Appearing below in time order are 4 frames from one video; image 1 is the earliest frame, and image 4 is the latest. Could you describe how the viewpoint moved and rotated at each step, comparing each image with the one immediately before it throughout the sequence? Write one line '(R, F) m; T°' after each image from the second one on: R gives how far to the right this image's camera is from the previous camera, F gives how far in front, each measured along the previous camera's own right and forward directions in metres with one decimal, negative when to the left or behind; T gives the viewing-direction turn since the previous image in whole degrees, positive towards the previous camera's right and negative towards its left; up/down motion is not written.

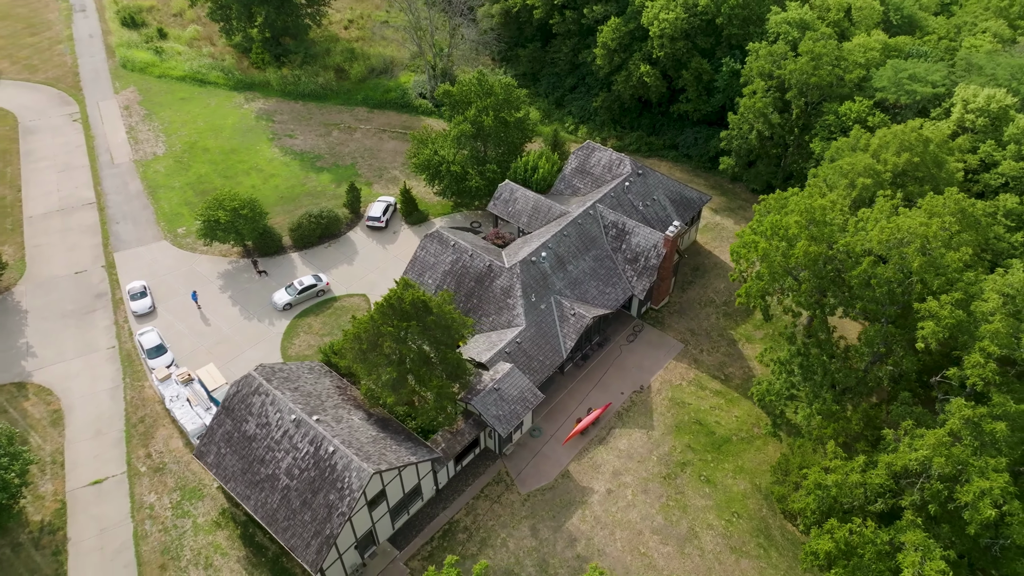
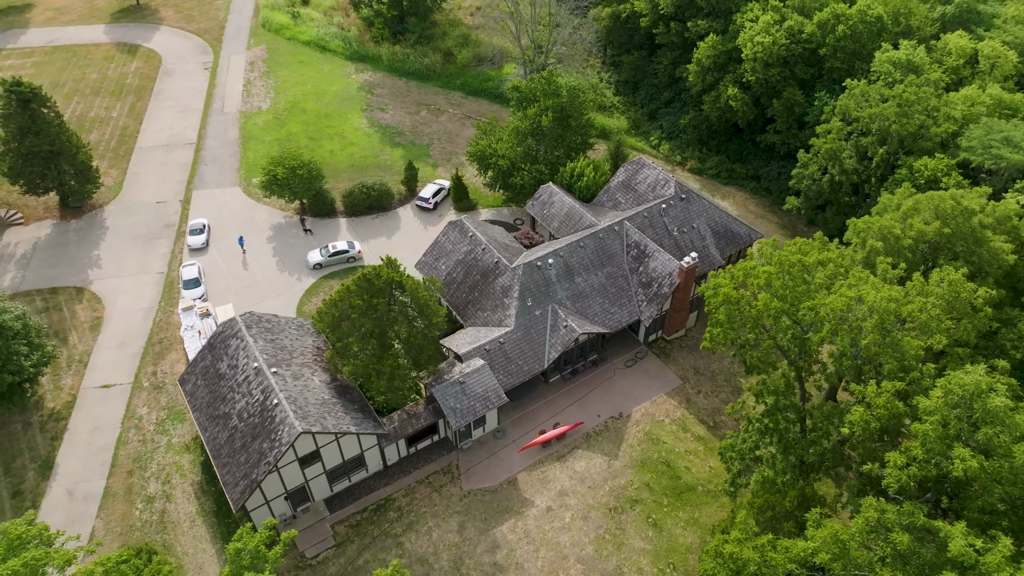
(+7.8, +0.8) m; -11°
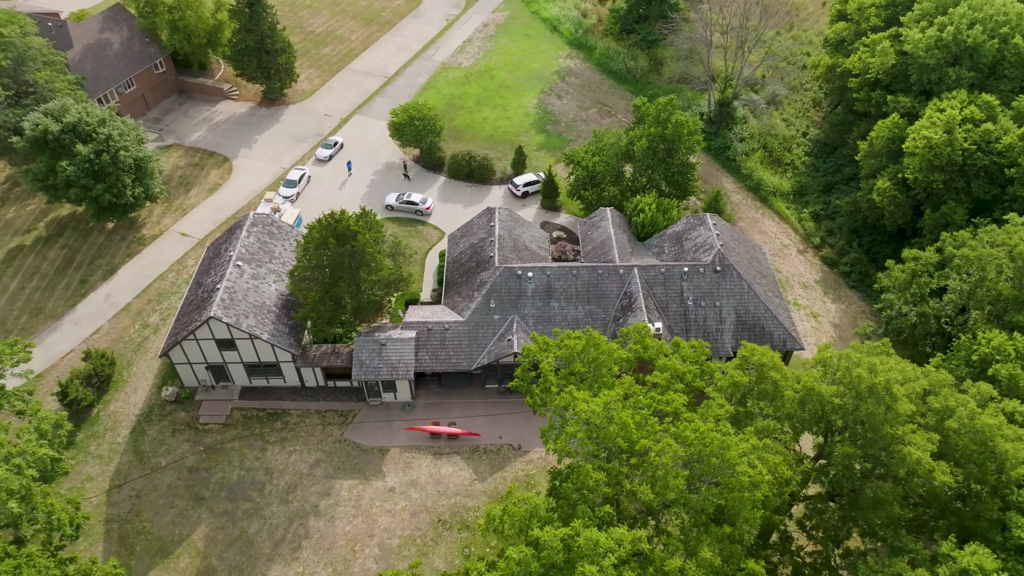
(+16.8, +3.7) m; -23°
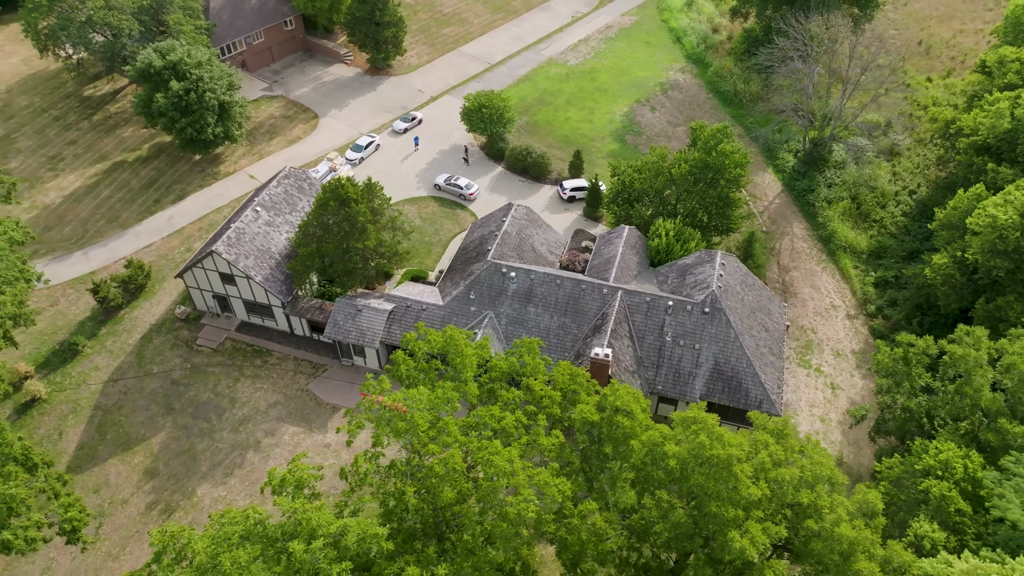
(+9.6, +1.1) m; -13°
